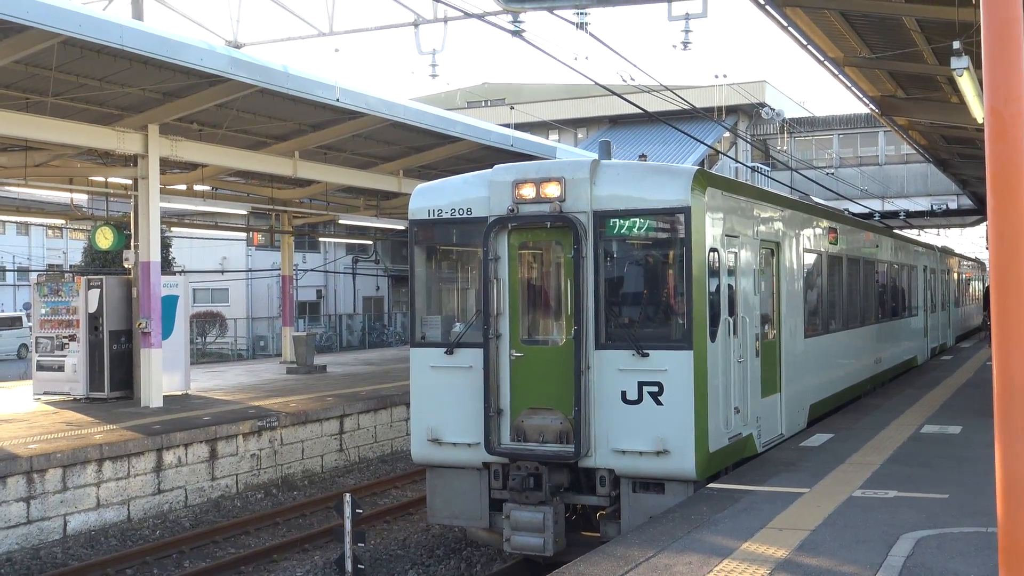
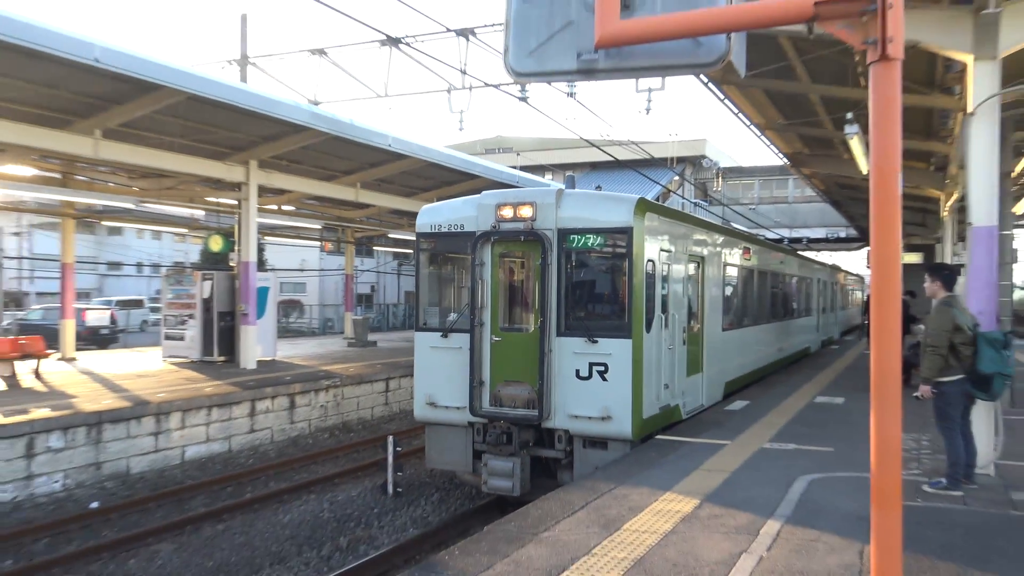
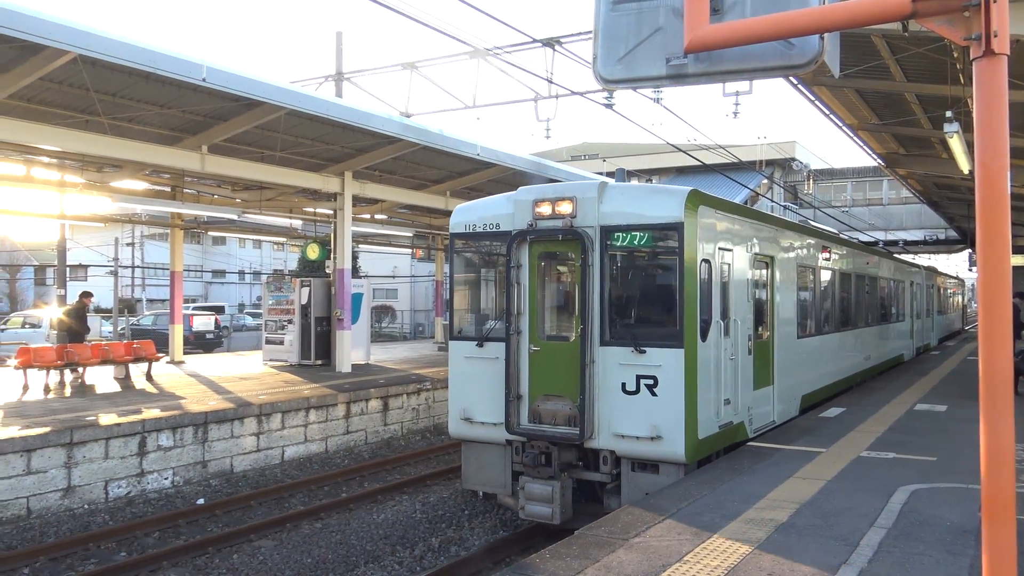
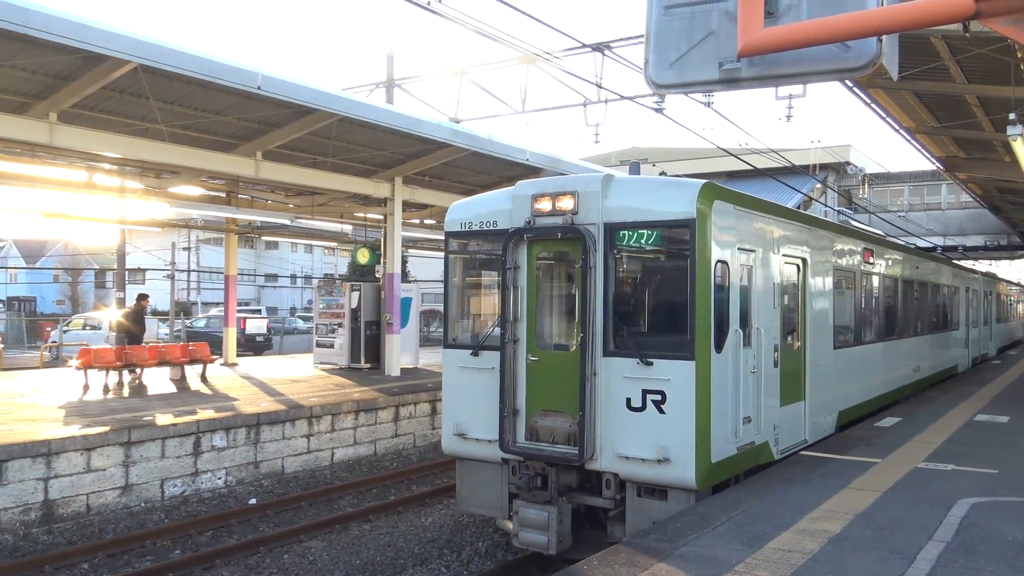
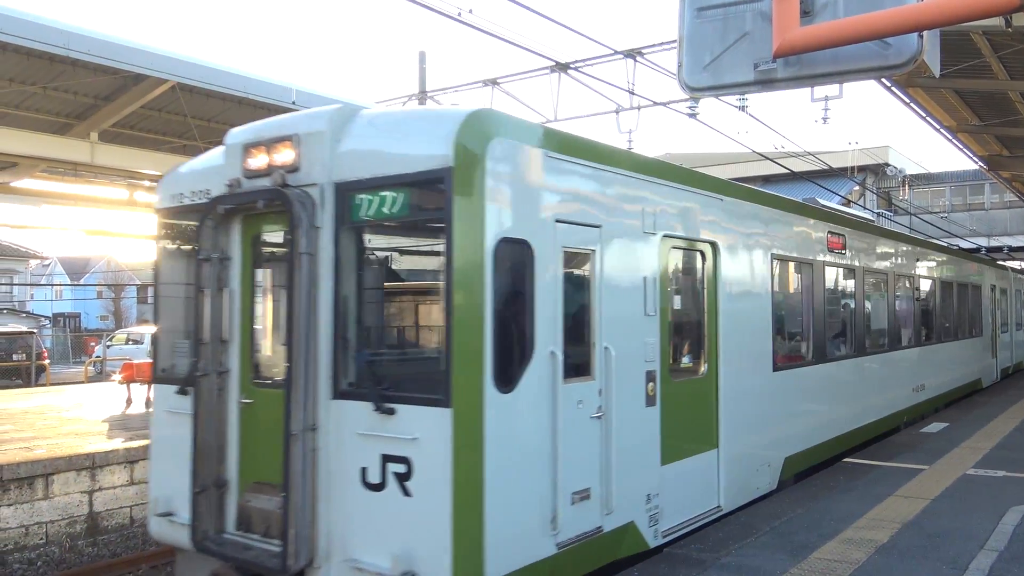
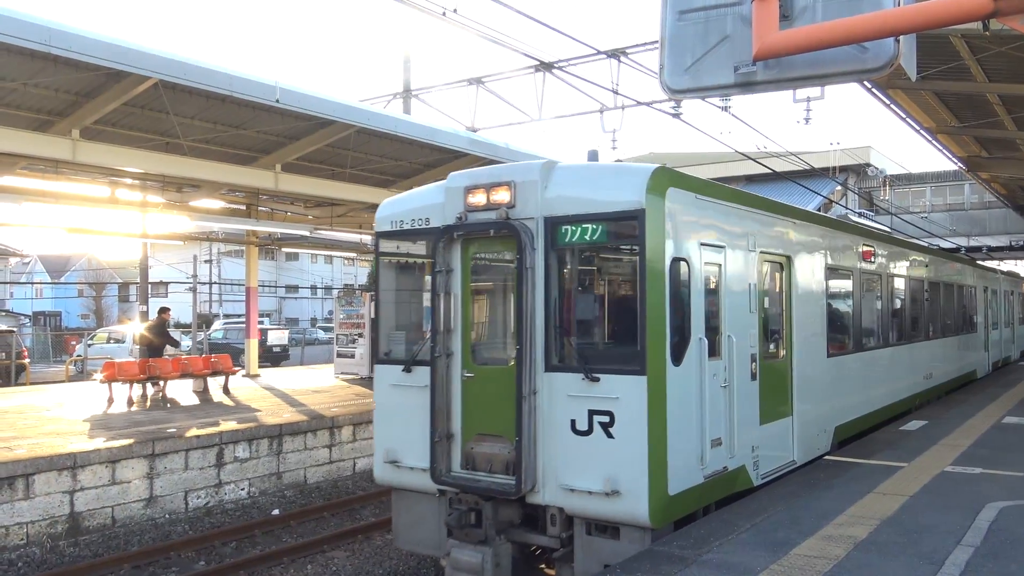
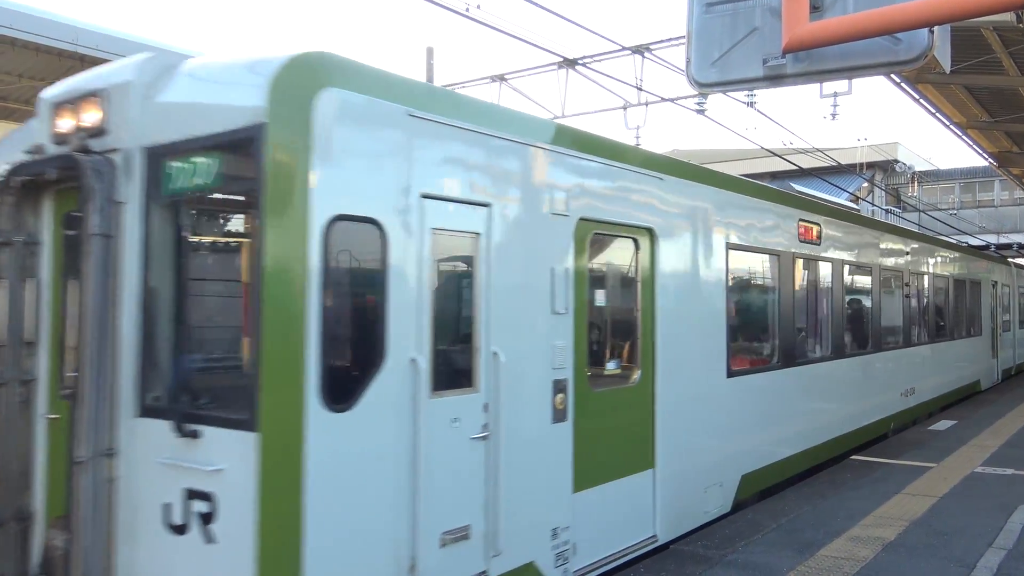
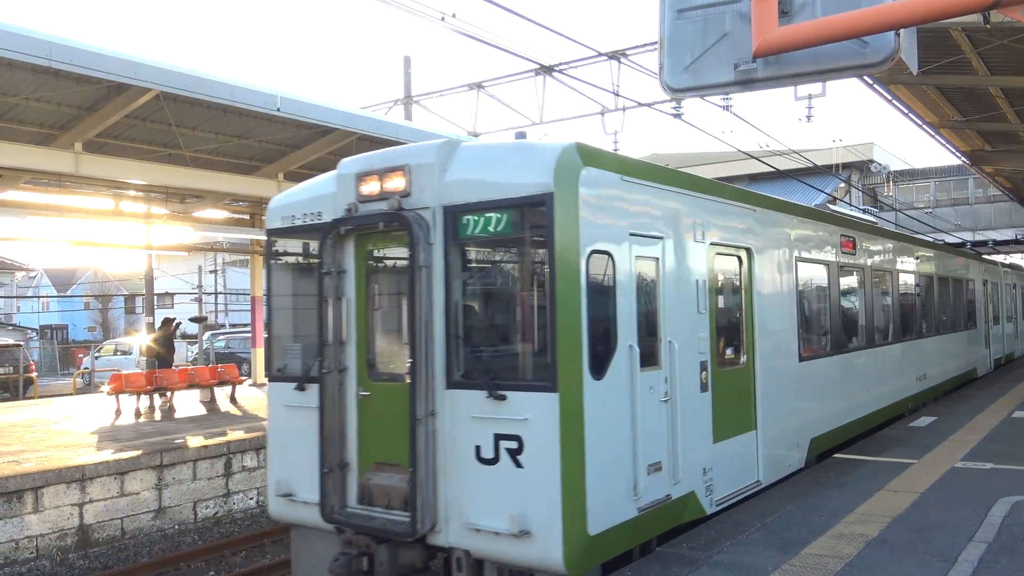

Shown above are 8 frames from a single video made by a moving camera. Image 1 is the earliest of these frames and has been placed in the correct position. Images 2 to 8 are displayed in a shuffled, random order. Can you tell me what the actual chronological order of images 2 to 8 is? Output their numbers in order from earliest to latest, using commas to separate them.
2, 3, 4, 6, 8, 5, 7
